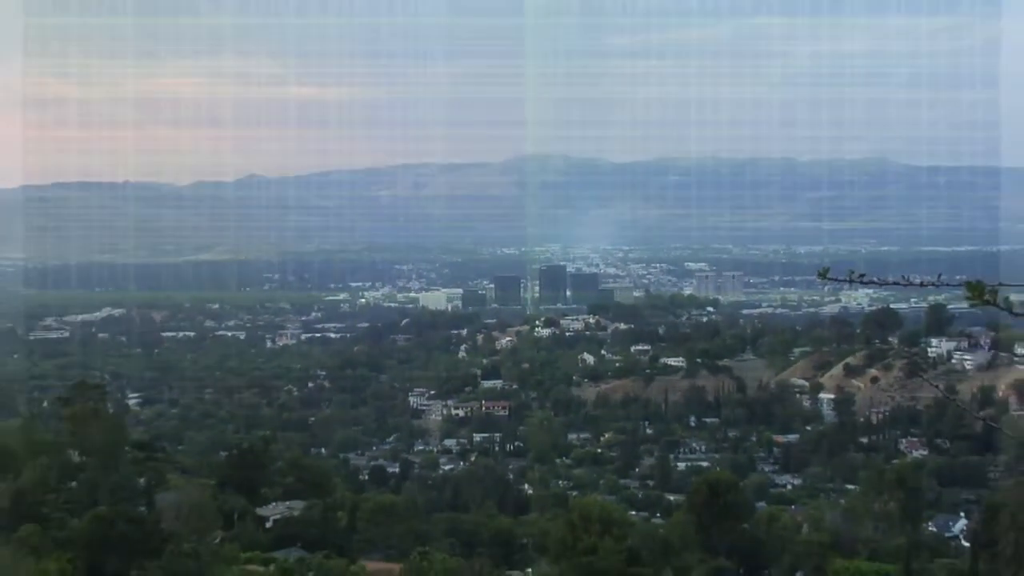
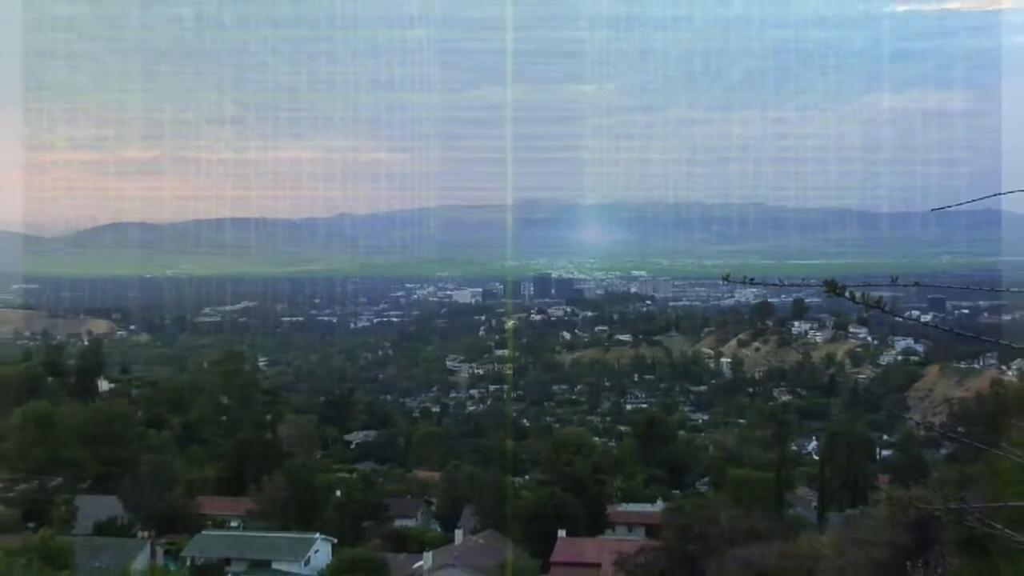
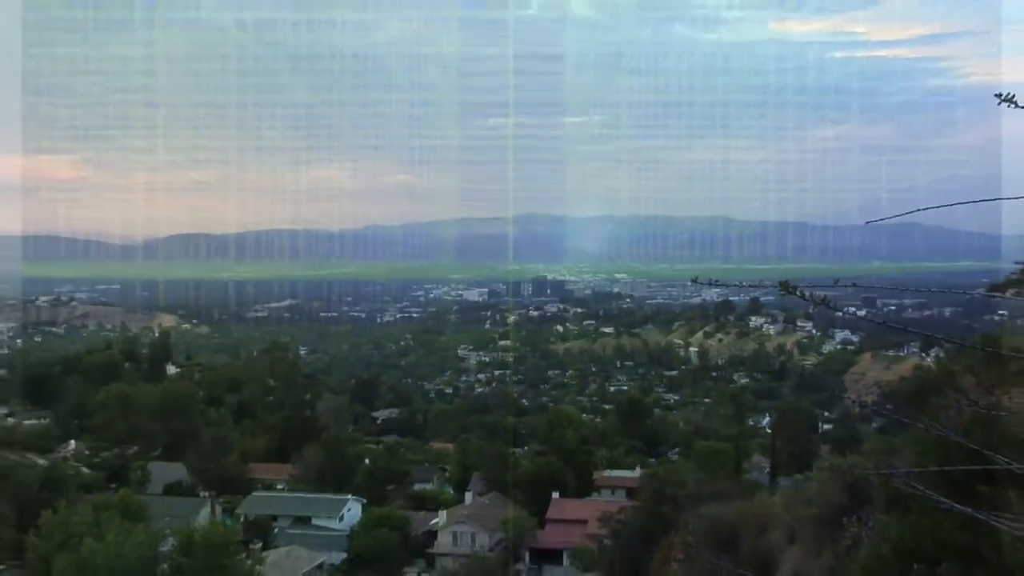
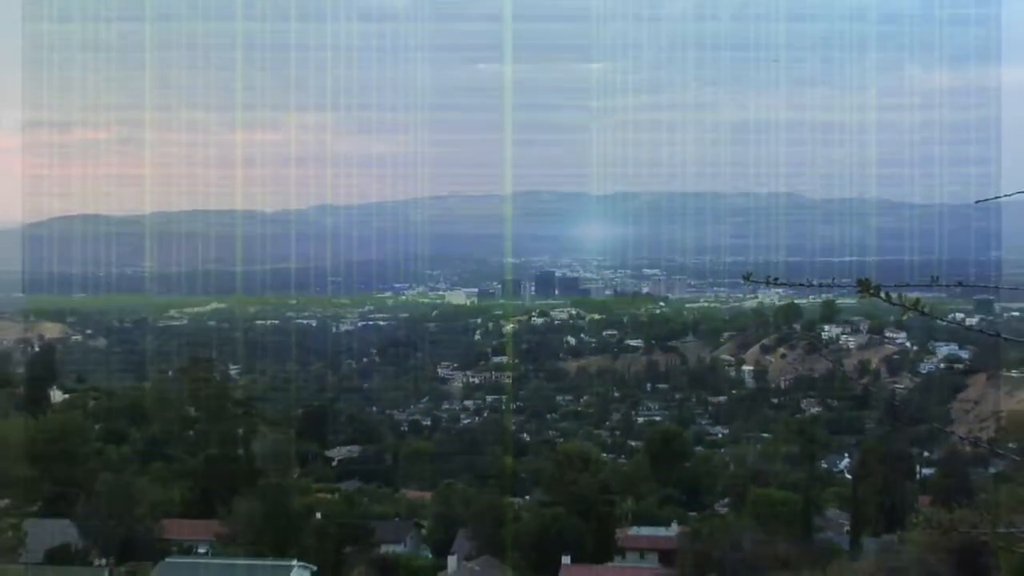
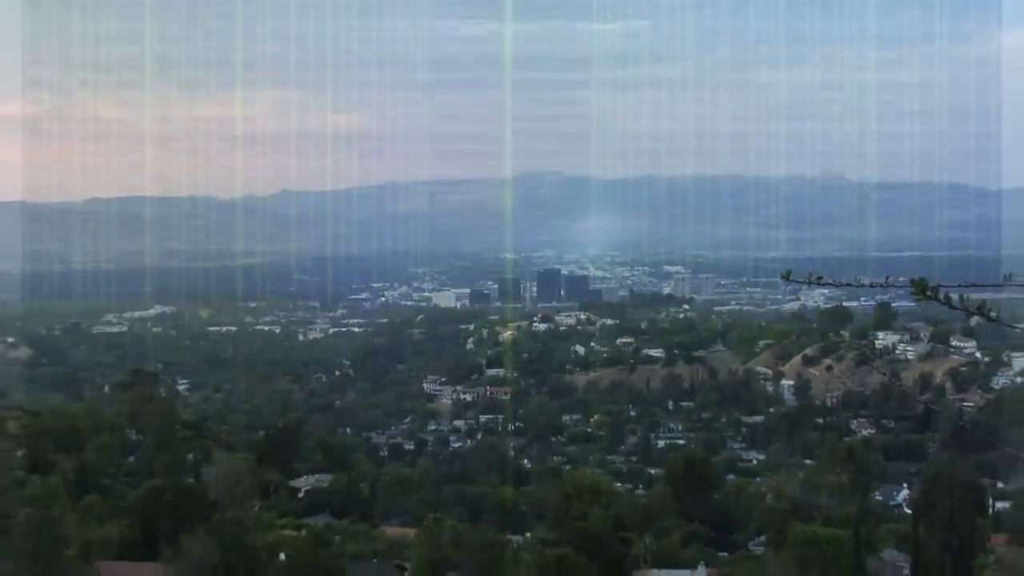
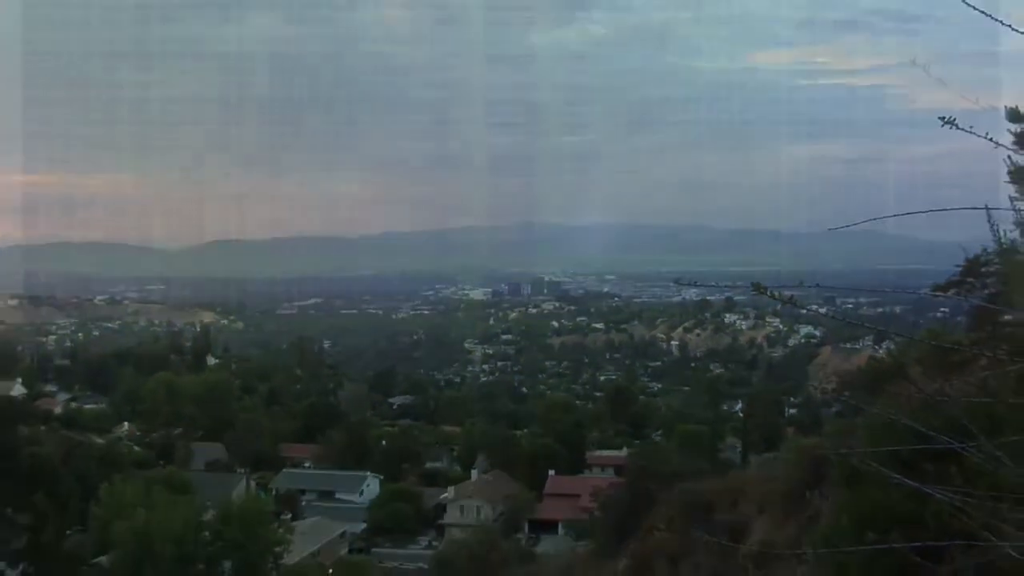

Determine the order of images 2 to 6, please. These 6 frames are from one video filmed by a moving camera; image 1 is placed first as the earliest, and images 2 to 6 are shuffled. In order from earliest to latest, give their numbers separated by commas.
5, 4, 2, 3, 6
